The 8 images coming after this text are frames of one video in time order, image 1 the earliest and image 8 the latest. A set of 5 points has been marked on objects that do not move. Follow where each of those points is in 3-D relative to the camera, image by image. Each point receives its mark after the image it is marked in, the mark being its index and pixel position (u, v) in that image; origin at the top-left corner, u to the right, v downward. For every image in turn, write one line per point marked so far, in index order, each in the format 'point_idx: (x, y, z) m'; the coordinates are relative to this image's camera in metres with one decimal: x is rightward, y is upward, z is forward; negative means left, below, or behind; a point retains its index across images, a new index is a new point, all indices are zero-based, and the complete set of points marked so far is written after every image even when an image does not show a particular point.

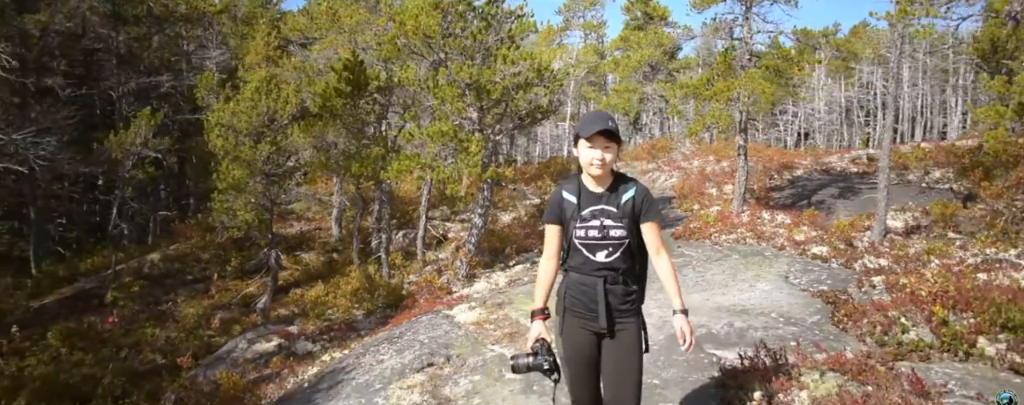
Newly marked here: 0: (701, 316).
0: (+2.6, -1.6, +9.9) m
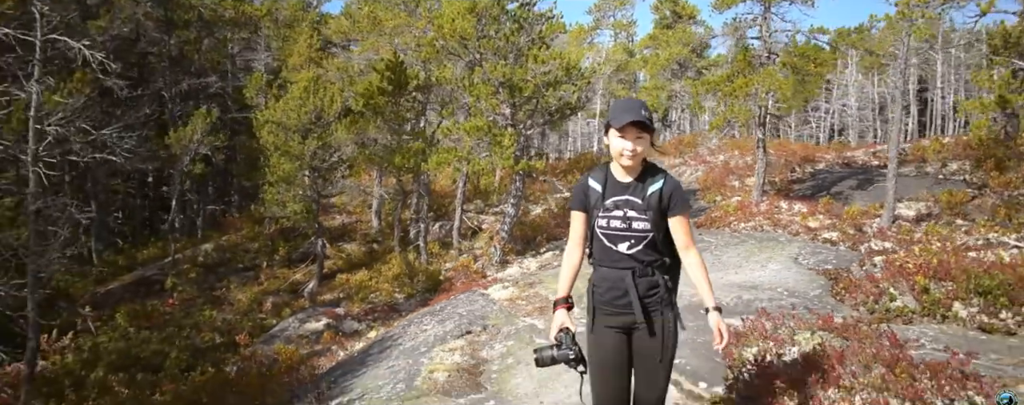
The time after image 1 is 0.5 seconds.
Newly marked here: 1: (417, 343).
0: (+3.1, -1.4, +10.9) m
1: (-1.5, -2.2, +11.1) m
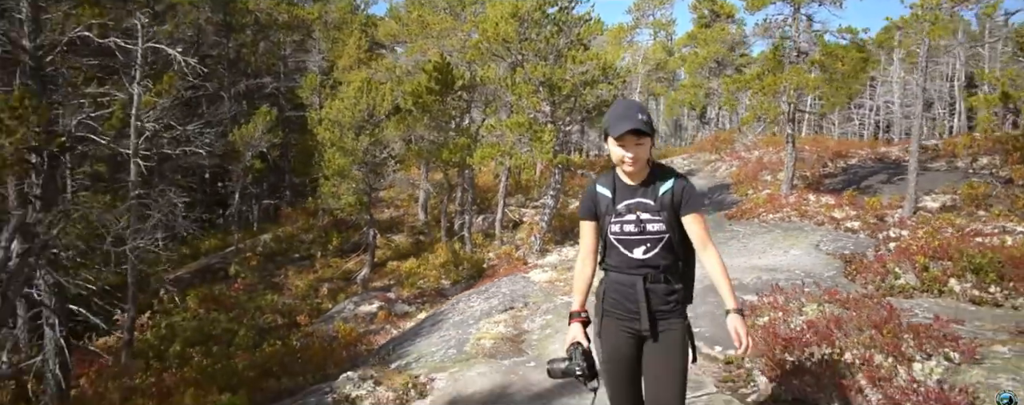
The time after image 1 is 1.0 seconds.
0: (+3.7, -1.2, +11.8) m
1: (-0.8, -2.0, +12.3) m
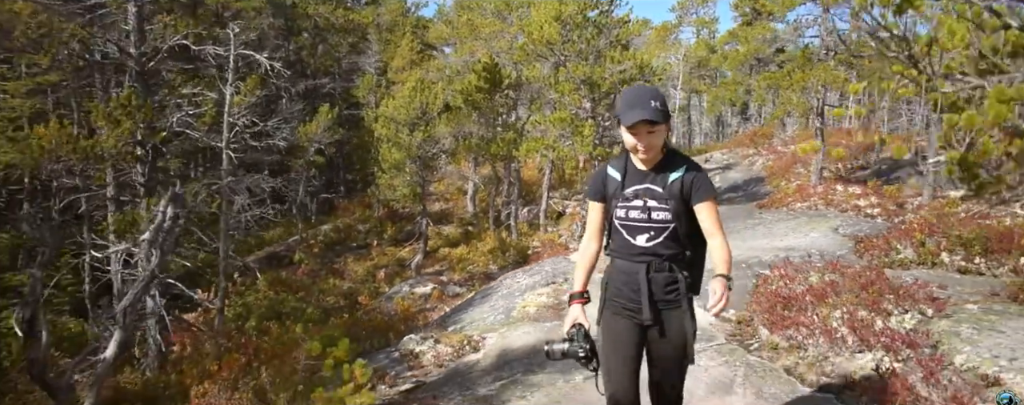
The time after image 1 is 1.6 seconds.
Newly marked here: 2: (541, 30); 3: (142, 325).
0: (+4.5, -0.9, +13.1) m
1: (0.0, -1.7, +13.9) m
2: (+0.8, +4.9, +19.8) m
3: (-7.3, -2.3, +13.8) m
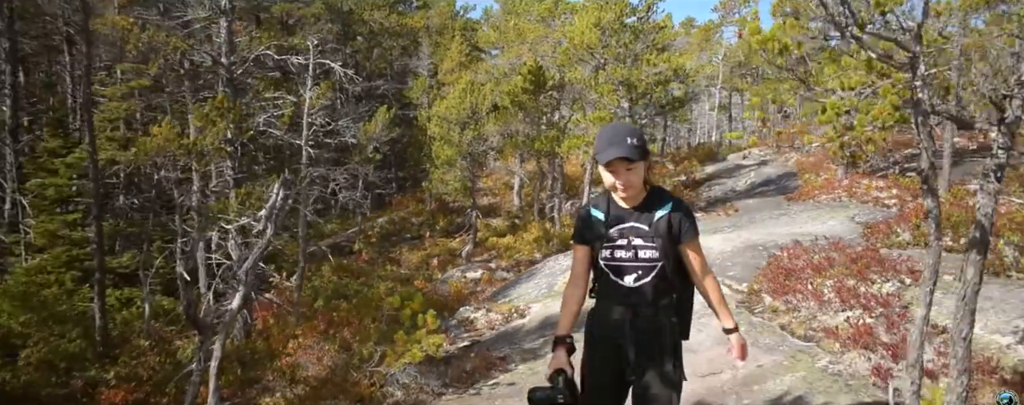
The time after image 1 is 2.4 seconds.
0: (+5.4, -0.7, +14.5) m
1: (+0.9, -1.5, +15.6) m
2: (+2.2, +5.1, +21.4) m
3: (-6.4, -2.0, +16.0) m
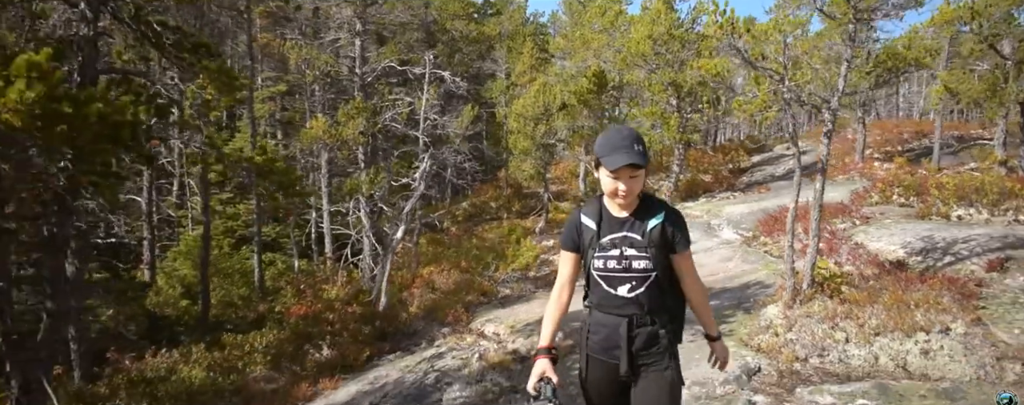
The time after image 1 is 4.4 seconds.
0: (+7.2, 0.0, +18.7) m
1: (+2.9, -0.8, +20.1) m
2: (+4.6, +5.8, +25.8) m
3: (-4.4, -1.3, +21.2) m
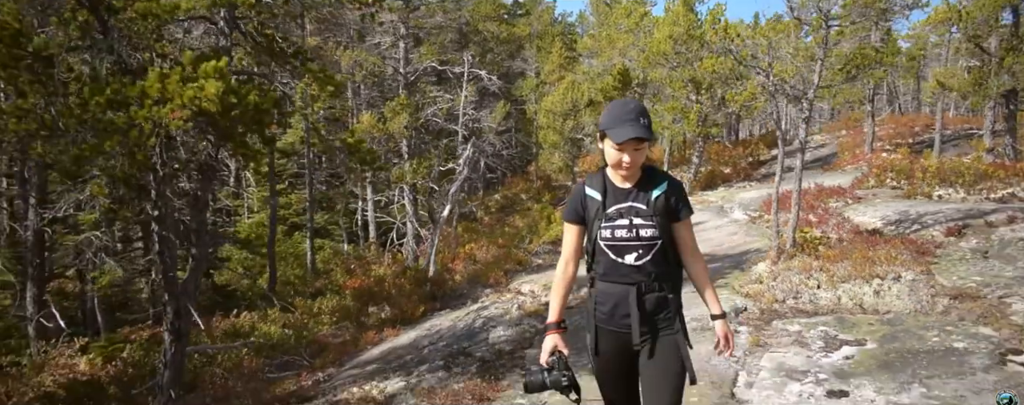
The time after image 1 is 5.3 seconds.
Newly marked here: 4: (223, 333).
0: (+8.1, +0.4, +20.4) m
1: (+3.8, -0.4, +22.1) m
2: (+5.8, +6.2, +27.7) m
3: (-3.4, -0.9, +23.4) m
4: (-6.1, -2.7, +14.9) m
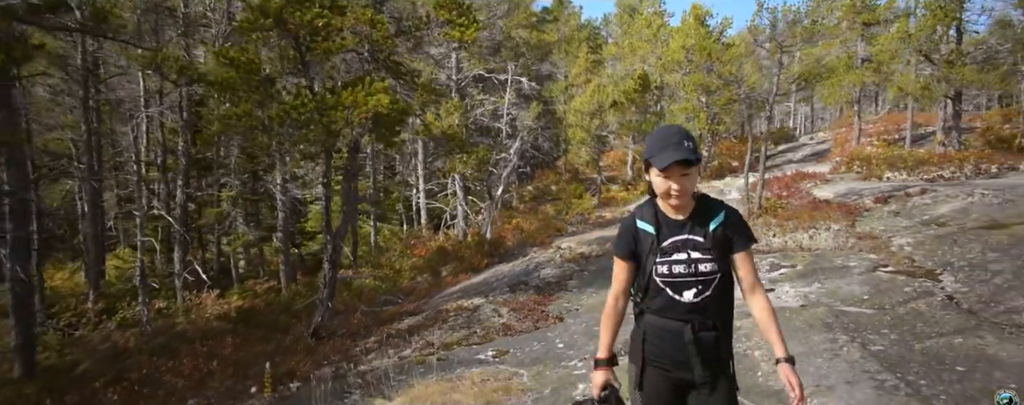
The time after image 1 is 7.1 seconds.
0: (+9.4, +0.9, +24.6) m
1: (+5.2, +0.1, +26.4) m
2: (+7.4, +6.8, +32.0) m
3: (-2.0, -0.4, +28.0) m
4: (-5.0, -2.2, +19.6) m
